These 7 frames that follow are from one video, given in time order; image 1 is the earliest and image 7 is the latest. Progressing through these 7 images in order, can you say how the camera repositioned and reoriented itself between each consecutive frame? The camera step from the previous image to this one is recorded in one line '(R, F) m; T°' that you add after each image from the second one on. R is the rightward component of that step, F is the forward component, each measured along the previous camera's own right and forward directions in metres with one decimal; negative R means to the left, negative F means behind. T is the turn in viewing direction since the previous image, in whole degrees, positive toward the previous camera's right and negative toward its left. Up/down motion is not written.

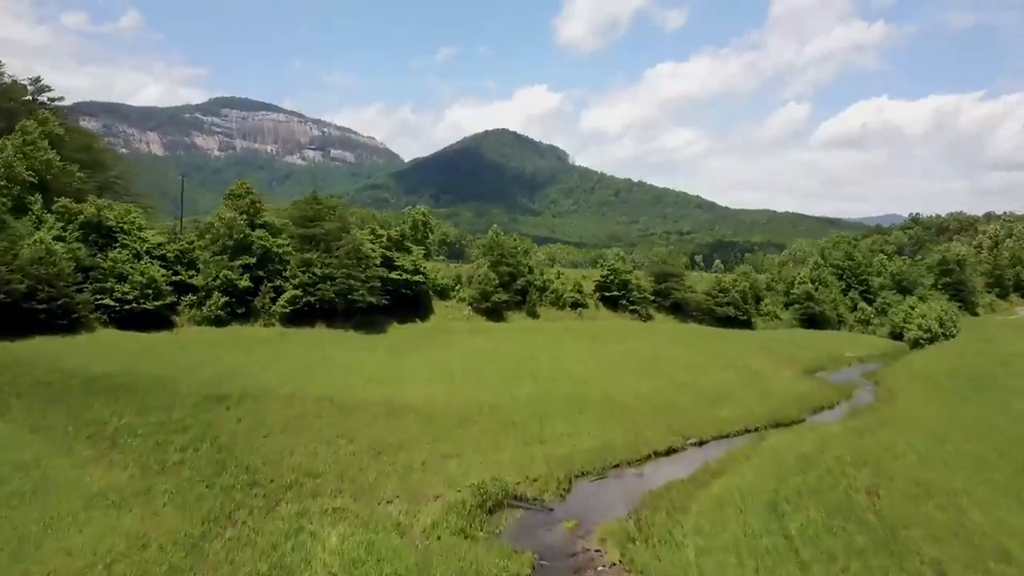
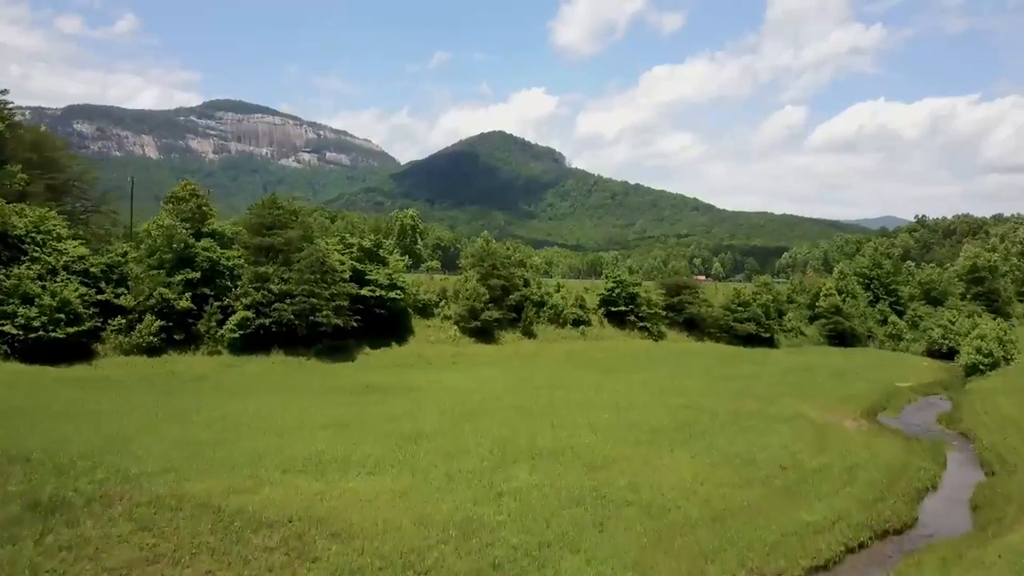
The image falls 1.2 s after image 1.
(+0.4, +10.6) m; 0°
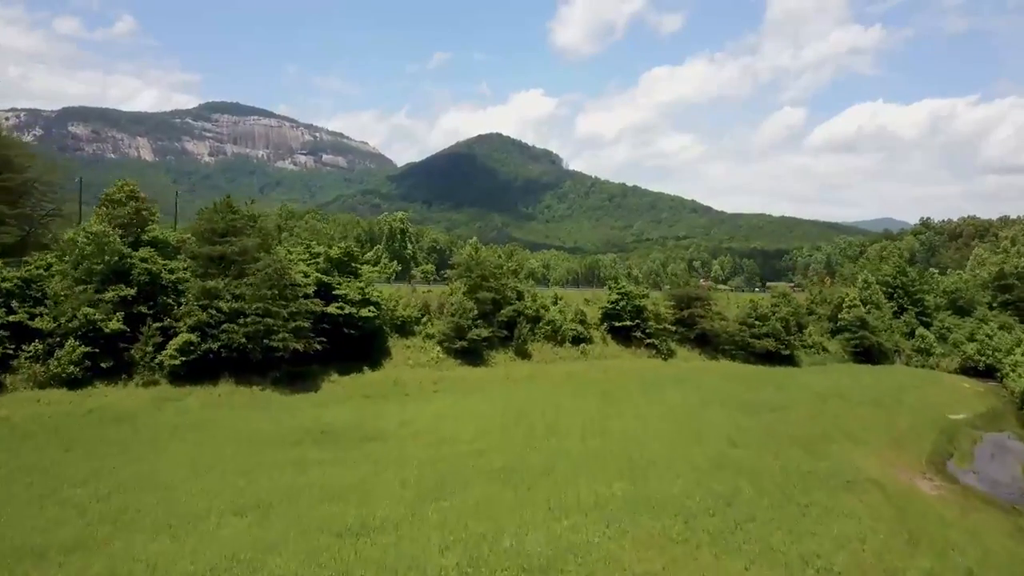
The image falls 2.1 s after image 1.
(+0.6, +8.3) m; 0°
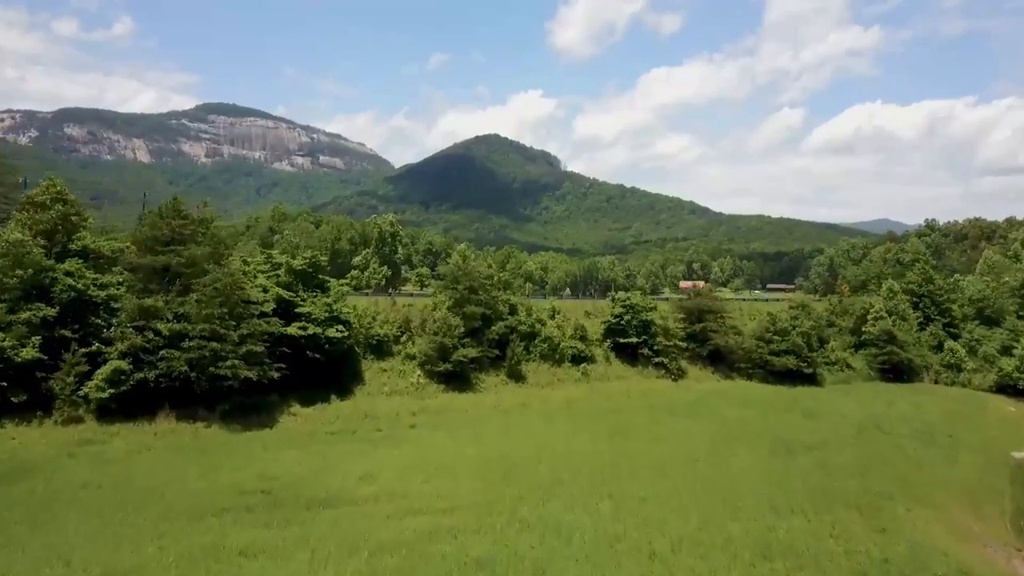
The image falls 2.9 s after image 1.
(+0.5, +7.4) m; 0°
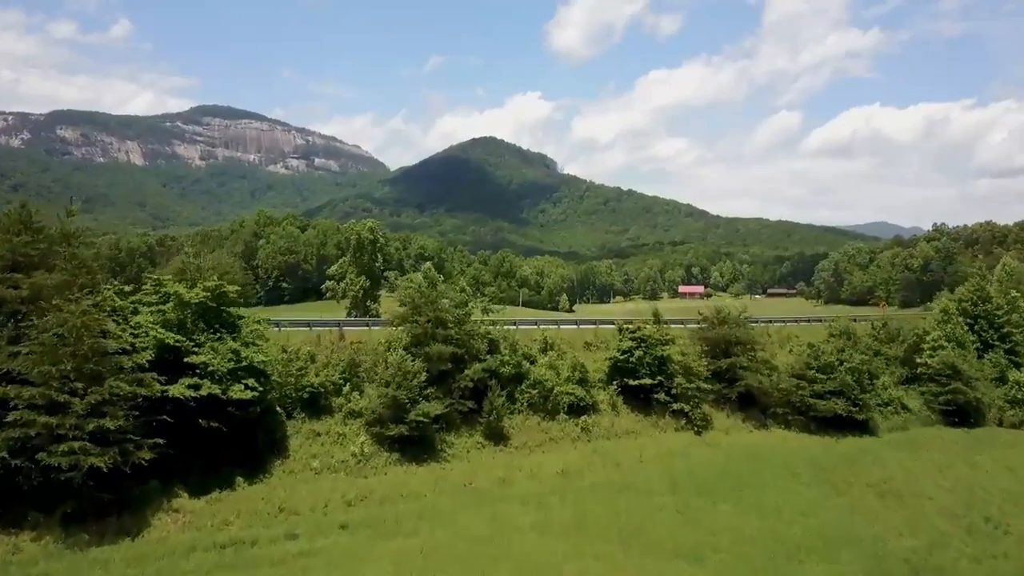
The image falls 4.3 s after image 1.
(+1.2, +13.1) m; 0°
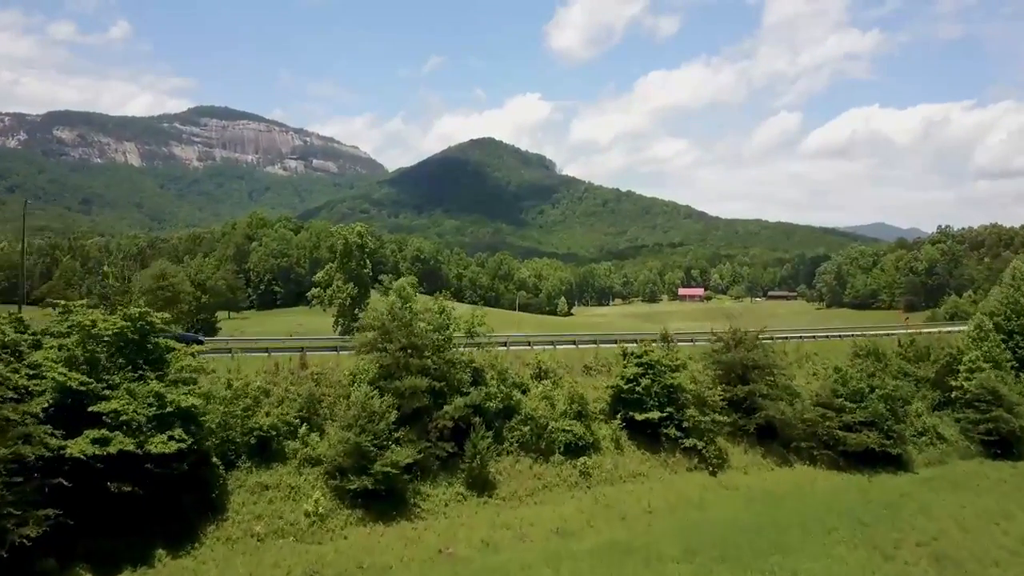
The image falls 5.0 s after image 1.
(+0.7, +6.4) m; 0°
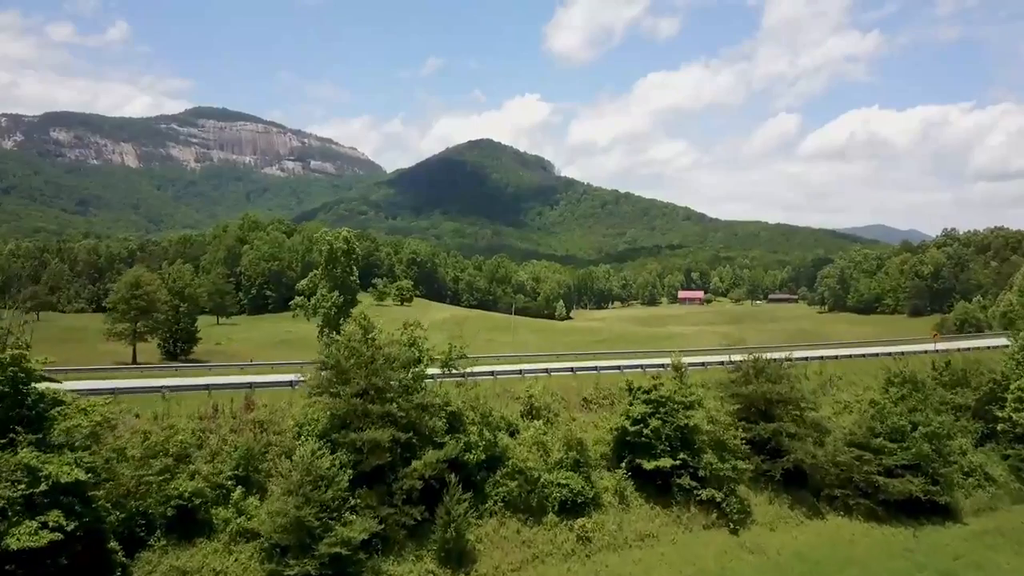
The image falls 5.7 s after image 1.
(+0.7, +6.7) m; 0°
